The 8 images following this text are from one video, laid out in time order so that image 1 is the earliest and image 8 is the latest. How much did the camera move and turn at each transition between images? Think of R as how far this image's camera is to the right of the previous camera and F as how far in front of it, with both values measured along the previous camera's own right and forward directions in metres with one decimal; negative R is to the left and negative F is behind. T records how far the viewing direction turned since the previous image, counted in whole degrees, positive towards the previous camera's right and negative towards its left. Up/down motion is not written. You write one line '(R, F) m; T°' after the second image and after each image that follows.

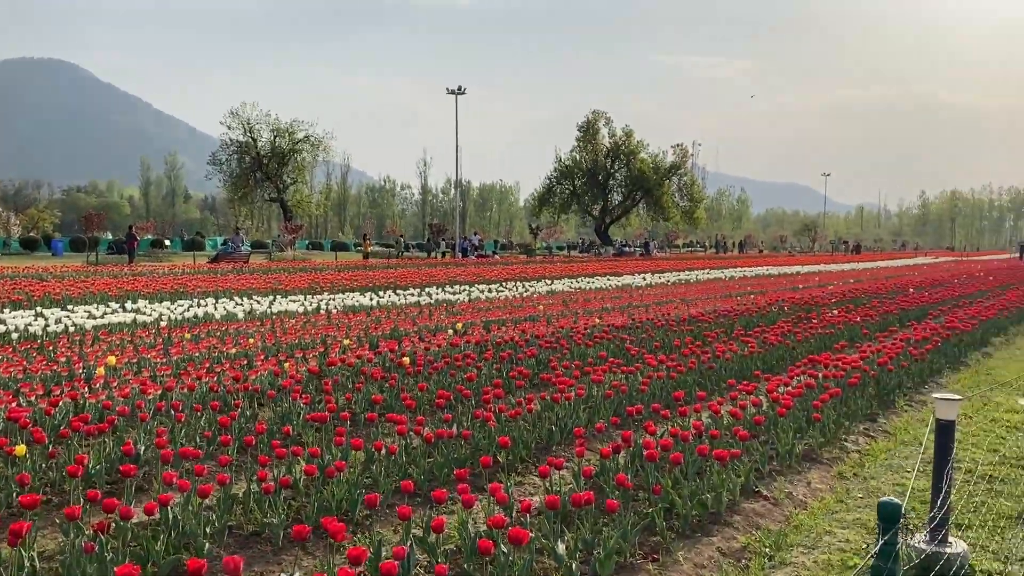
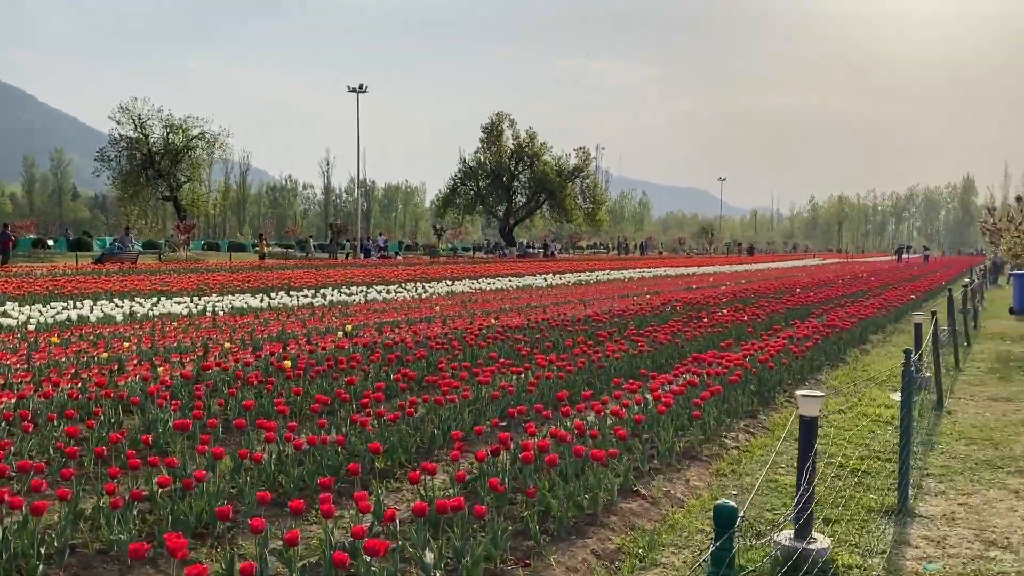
(+0.2, +0.1) m; +6°
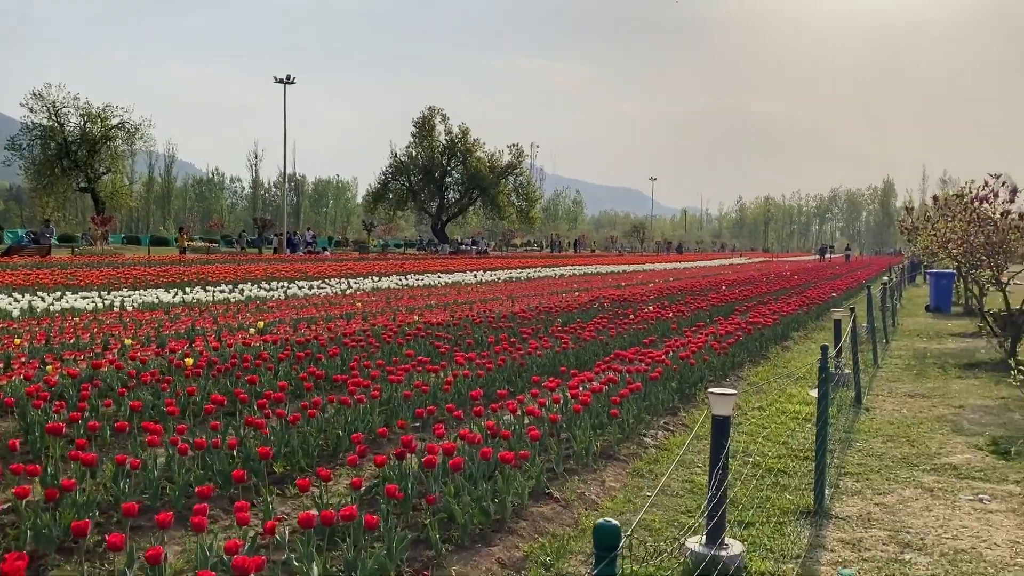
(+0.2, +0.3) m; +4°
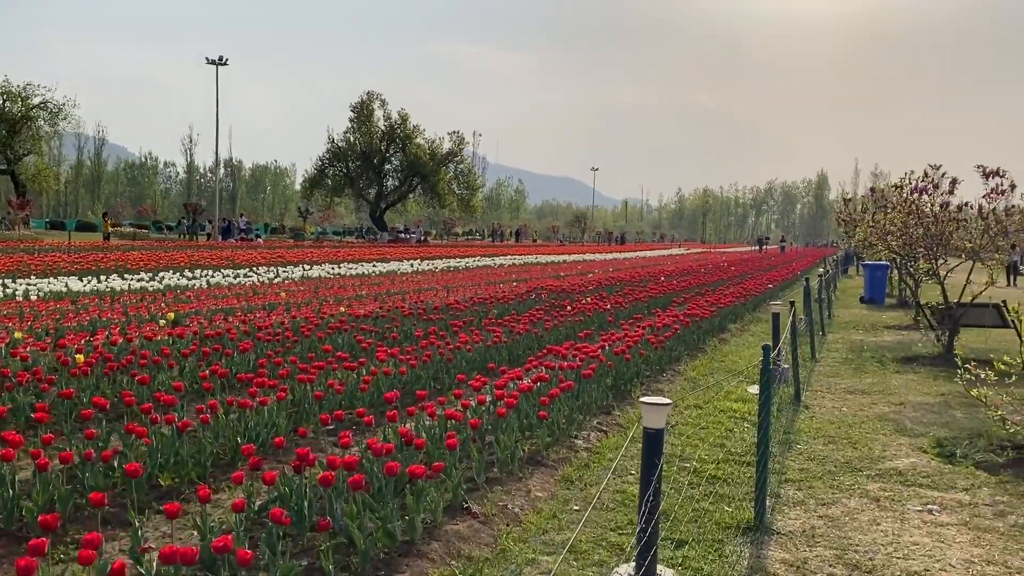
(+0.1, +0.5) m; +4°
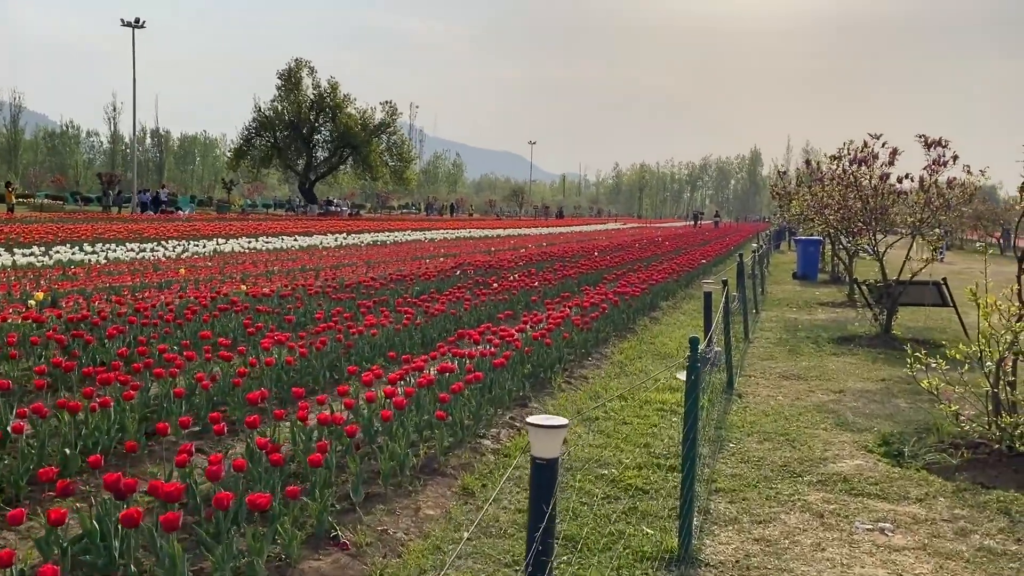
(+0.3, +0.8) m; +4°
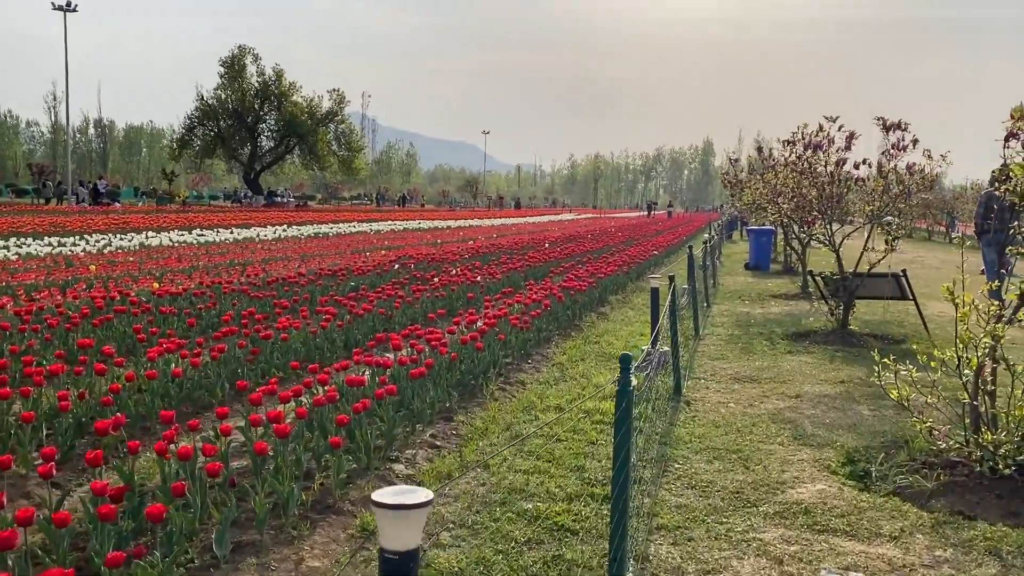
(+0.2, +0.7) m; +3°
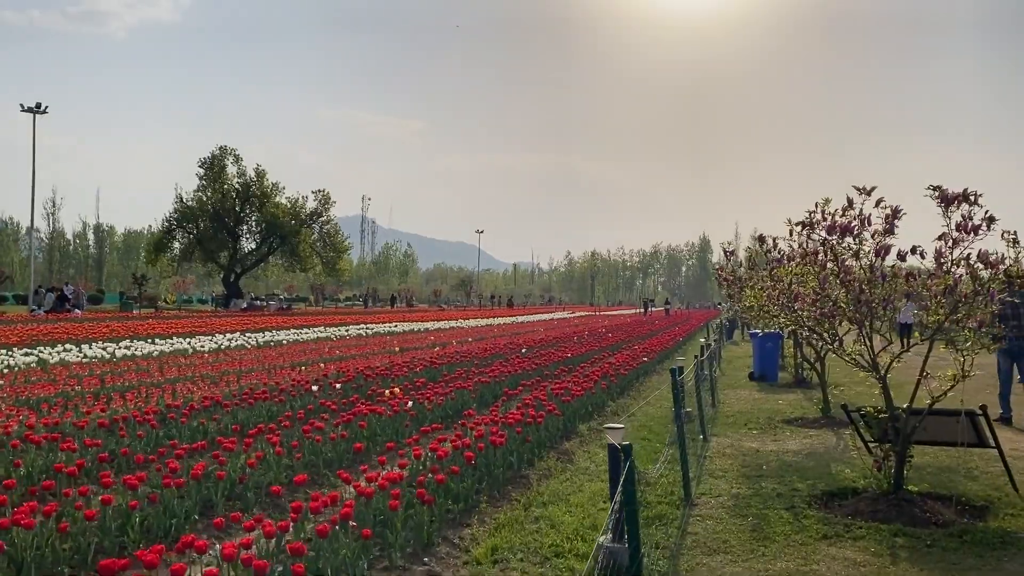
(+0.7, +2.6) m; 0°
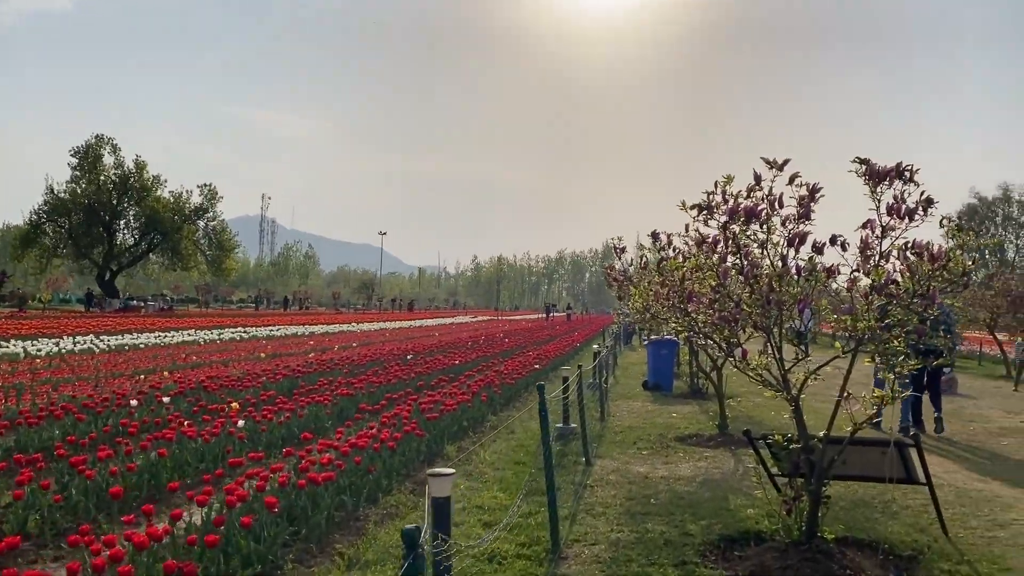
(+0.5, +1.4) m; +6°
